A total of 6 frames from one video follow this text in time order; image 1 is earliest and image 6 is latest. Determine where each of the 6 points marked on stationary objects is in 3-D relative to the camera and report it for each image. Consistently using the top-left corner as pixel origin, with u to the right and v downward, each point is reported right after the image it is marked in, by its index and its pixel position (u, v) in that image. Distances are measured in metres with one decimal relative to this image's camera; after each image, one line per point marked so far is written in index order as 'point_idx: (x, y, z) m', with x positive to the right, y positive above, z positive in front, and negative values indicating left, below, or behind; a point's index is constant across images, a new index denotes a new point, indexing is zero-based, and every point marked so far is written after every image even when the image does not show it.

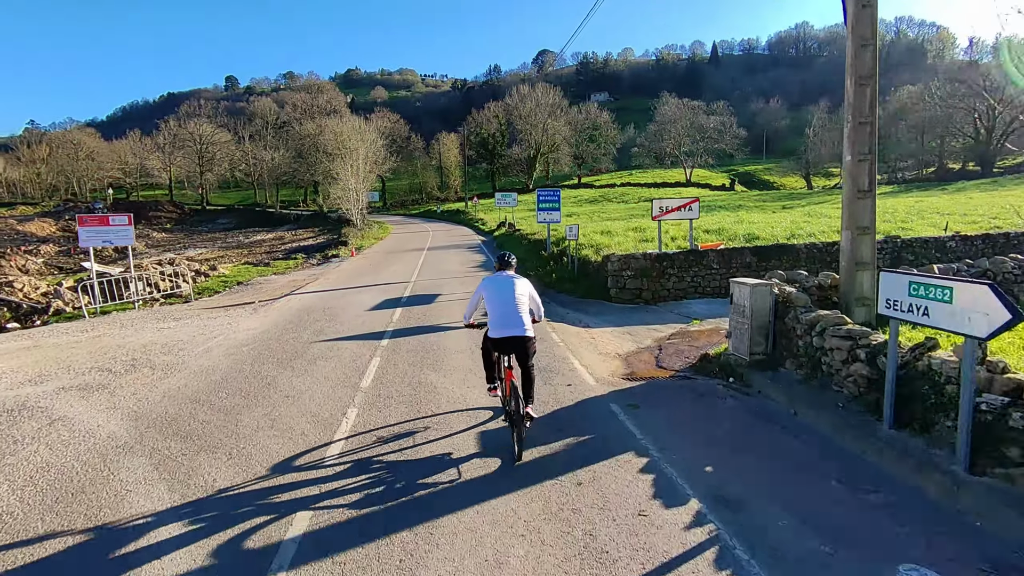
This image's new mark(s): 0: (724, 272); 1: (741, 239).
0: (+5.1, +0.4, +13.1) m
1: (+6.7, +1.4, +16.0) m
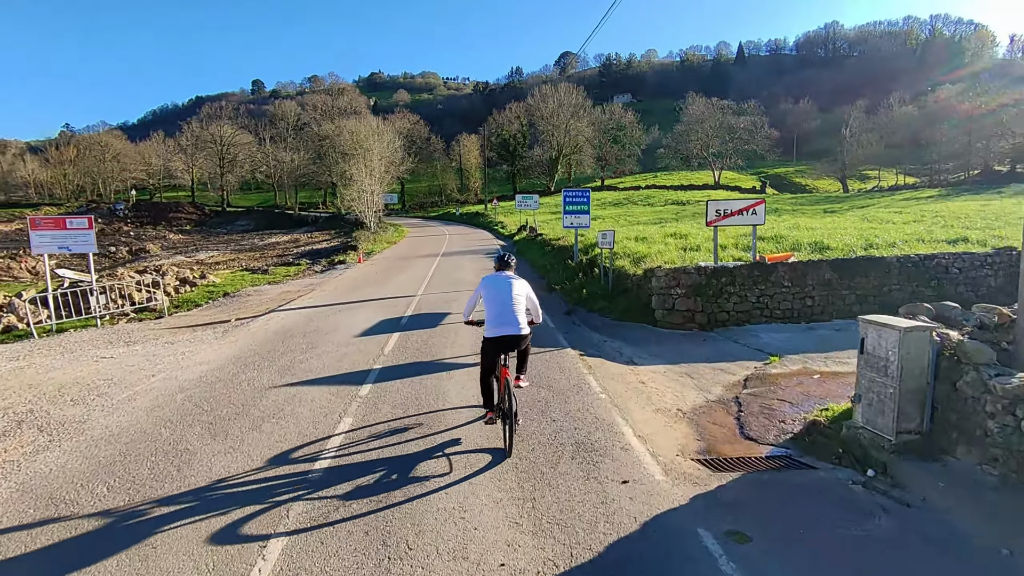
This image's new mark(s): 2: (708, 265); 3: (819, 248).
0: (+5.6, -0.1, +10.6) m
1: (+7.3, +1.0, +13.5) m
2: (+4.0, +0.4, +11.2) m
3: (+7.5, +1.0, +13.3) m
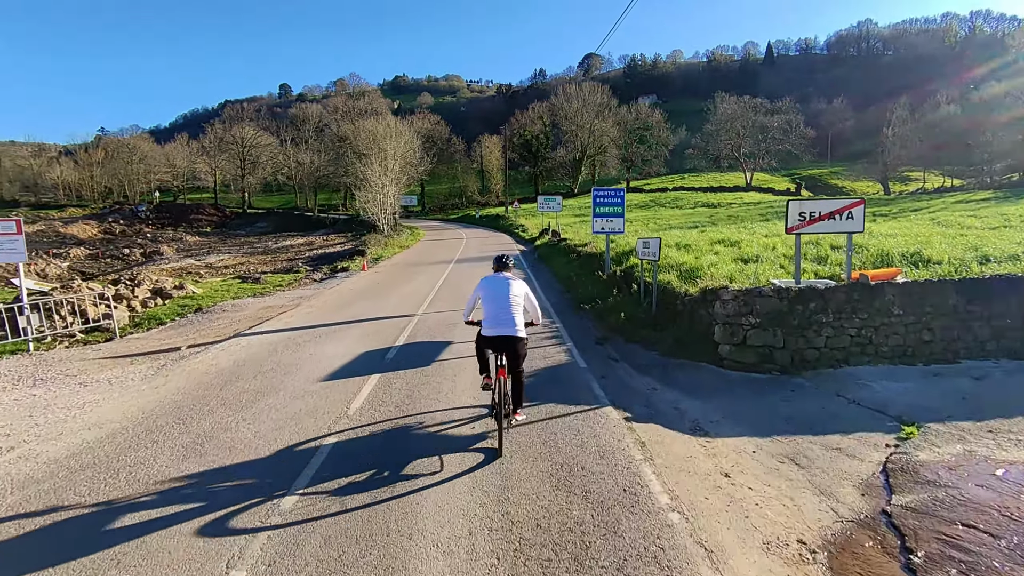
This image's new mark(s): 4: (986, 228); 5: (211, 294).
0: (+5.8, -0.5, +8.0) m
1: (+7.7, +0.5, +10.7) m
2: (+4.3, 0.0, +8.6) m
3: (+7.9, +0.5, +10.6) m
4: (+15.6, +1.9, +18.1) m
5: (-8.7, -0.2, +15.9) m
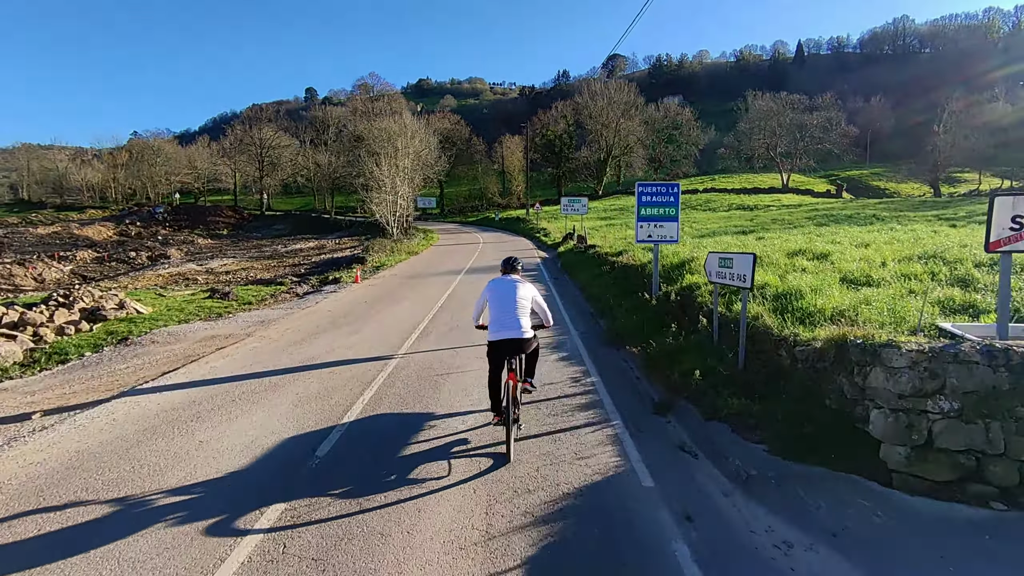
0: (+5.9, -1.0, +4.5) m
1: (+7.9, 0.0, +7.2) m
2: (+4.5, -0.5, +5.2) m
3: (+8.1, 0.0, +7.0) m
4: (+16.1, +1.3, +14.2) m
5: (-8.2, -0.6, +12.9) m
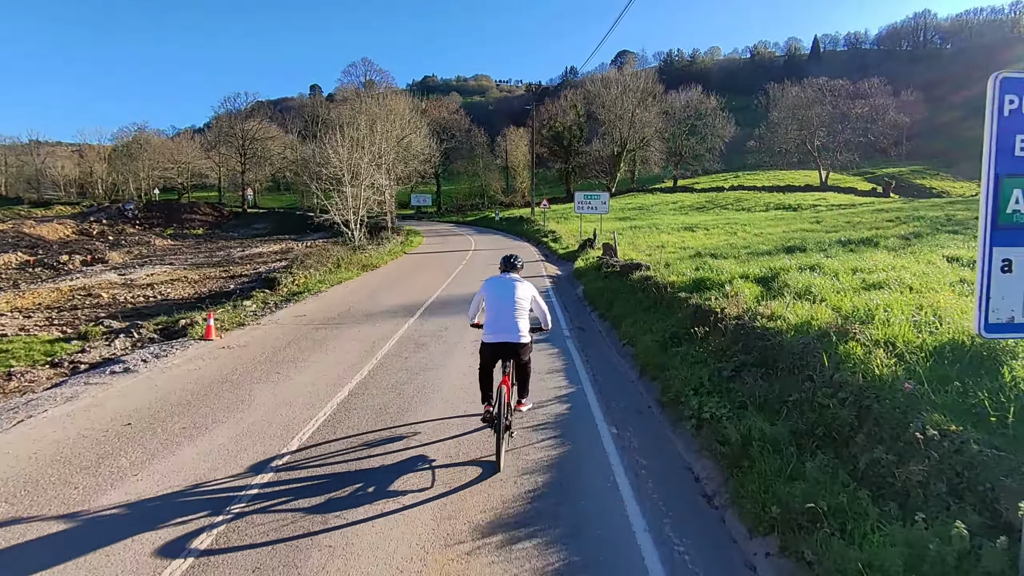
0: (+5.6, -2.1, -3.6) m
1: (+7.6, -1.1, -0.9) m
2: (+4.1, -1.6, -2.9) m
3: (+7.8, -1.1, -1.1) m
4: (+15.9, +0.1, +6.0) m
5: (-8.5, -1.6, +5.0) m
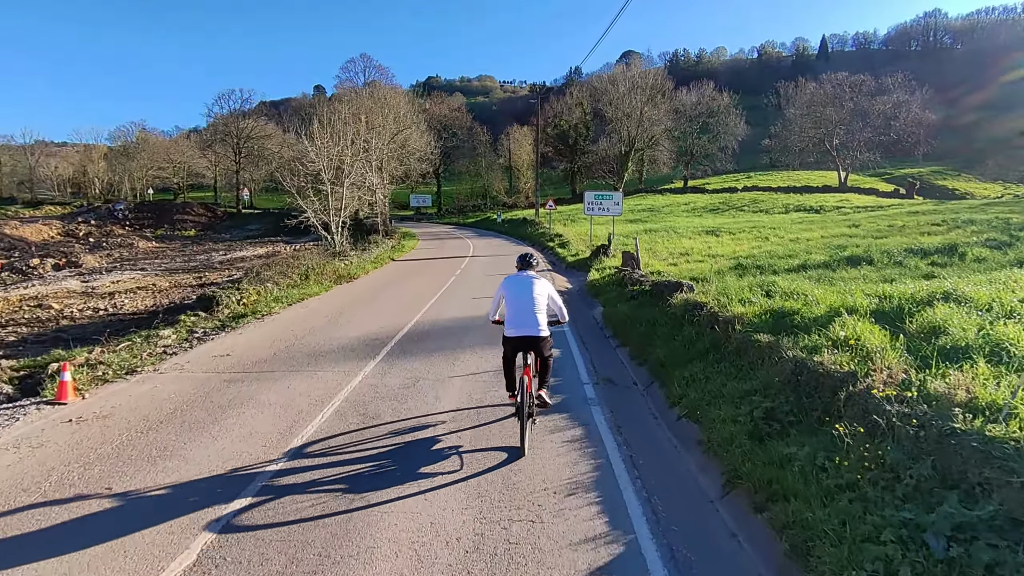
0: (+5.5, -2.5, -6.7) m
1: (+7.5, -1.6, -4.0) m
2: (+4.0, -2.0, -5.9) m
3: (+7.7, -1.6, -4.1) m
4: (+15.8, -0.4, +2.9) m
5: (-8.6, -2.0, +2.0) m
